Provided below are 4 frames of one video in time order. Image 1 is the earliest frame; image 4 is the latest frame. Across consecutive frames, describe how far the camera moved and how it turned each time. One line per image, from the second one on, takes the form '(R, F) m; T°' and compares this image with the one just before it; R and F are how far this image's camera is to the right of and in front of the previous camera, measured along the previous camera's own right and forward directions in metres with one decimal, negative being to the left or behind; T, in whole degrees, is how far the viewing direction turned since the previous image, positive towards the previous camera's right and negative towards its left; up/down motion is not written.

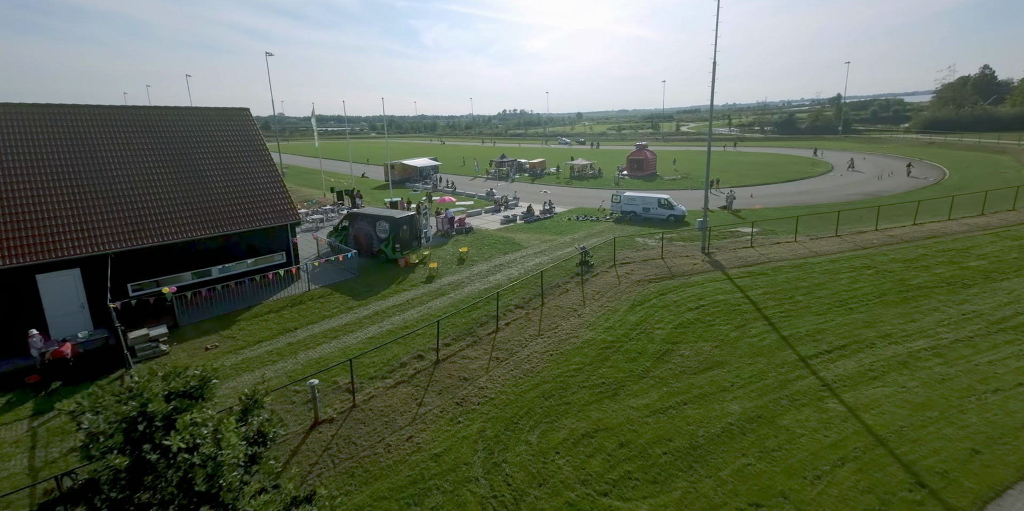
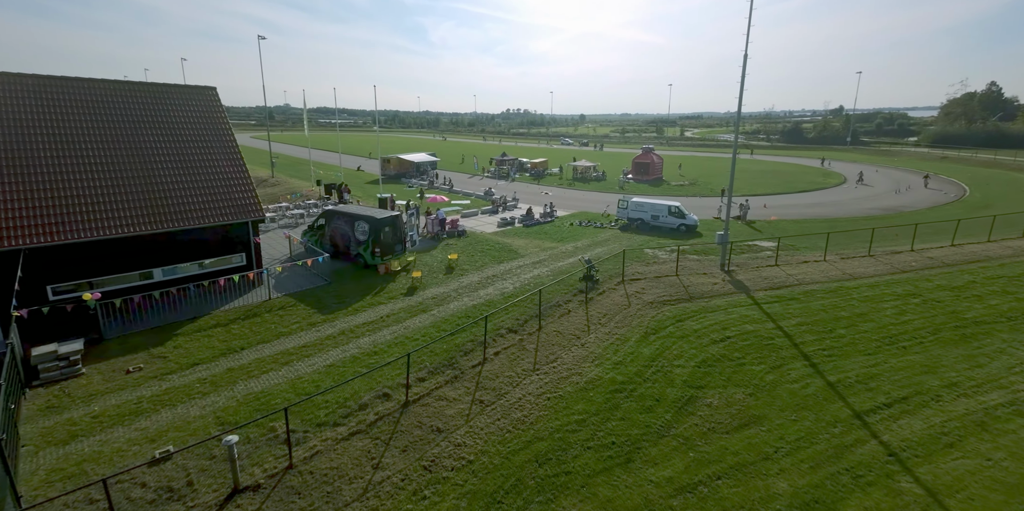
(+0.1, +2.9) m; 0°
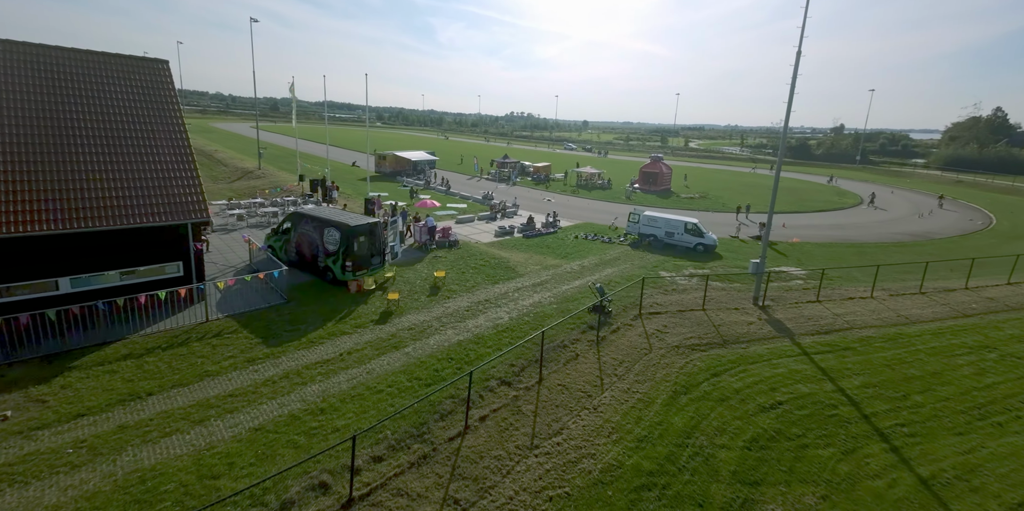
(0.0, +3.4) m; 0°
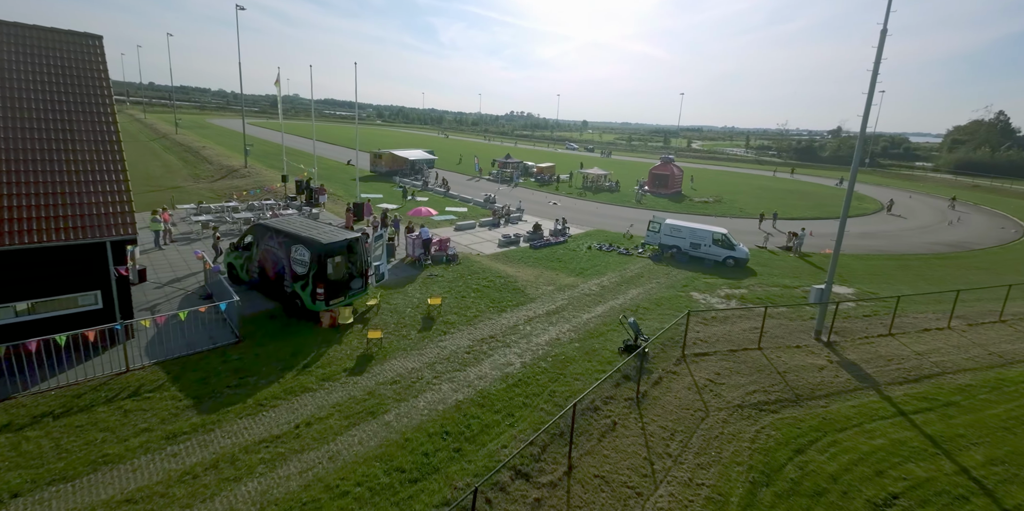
(-0.4, +3.3) m; 0°
